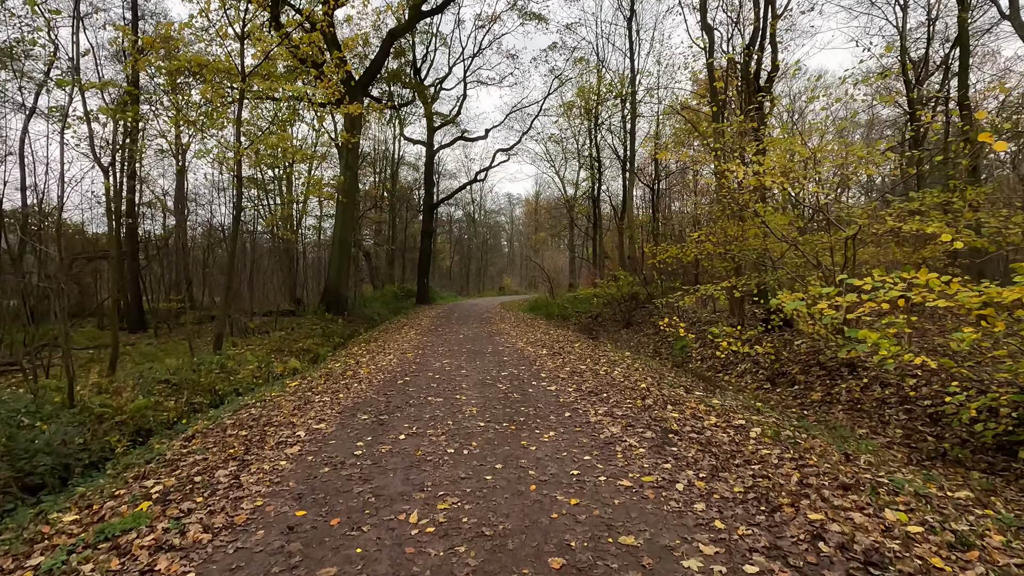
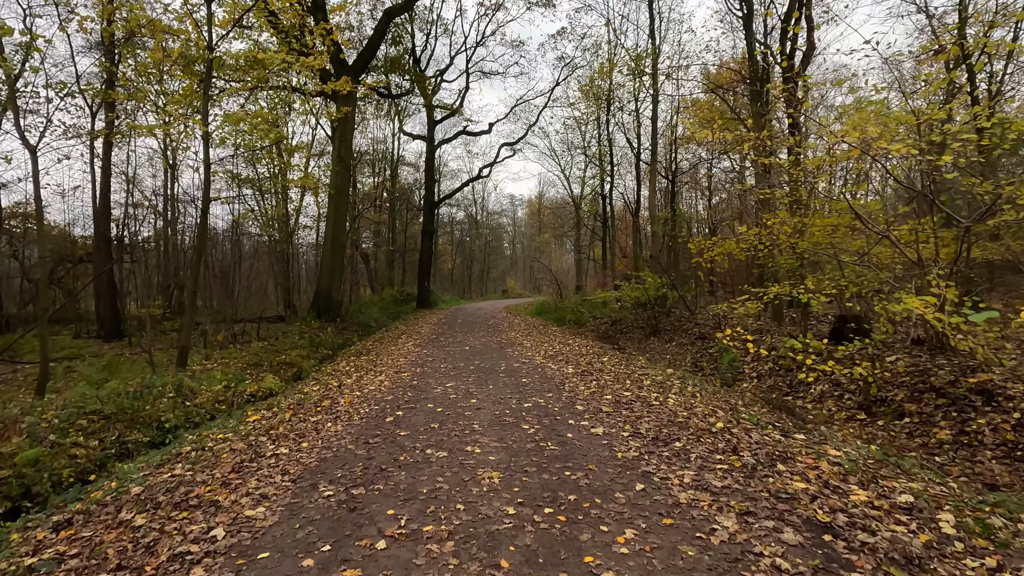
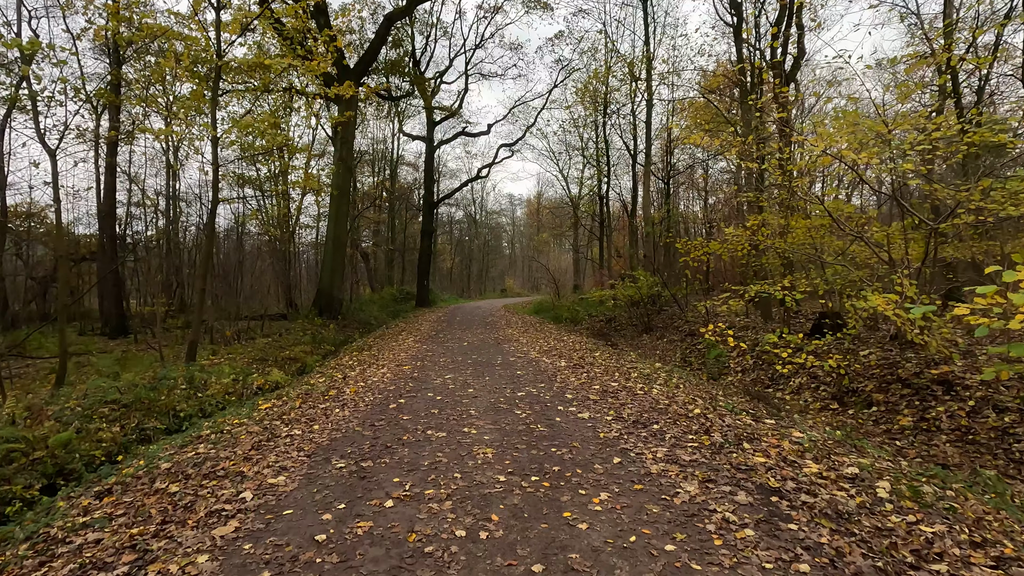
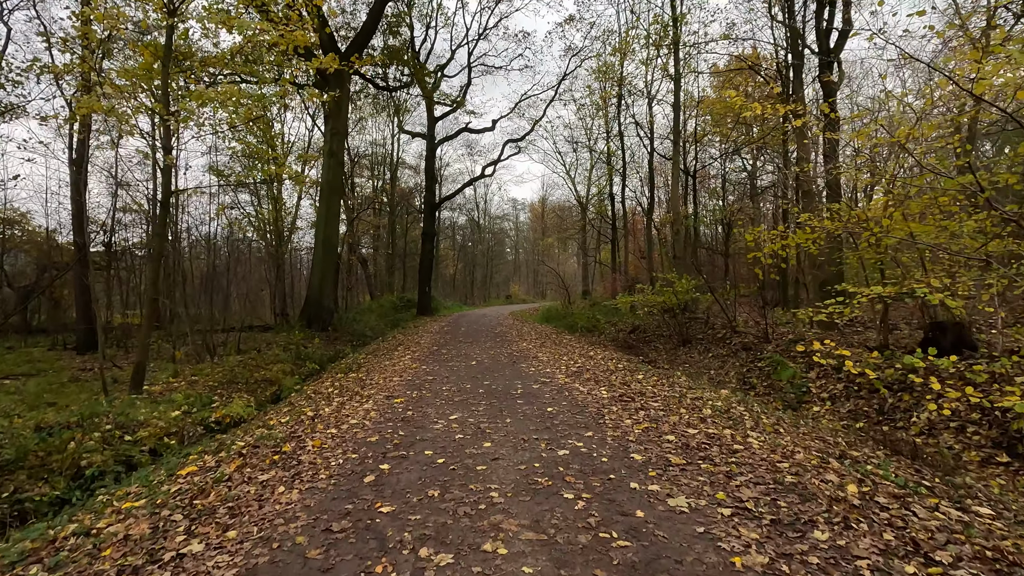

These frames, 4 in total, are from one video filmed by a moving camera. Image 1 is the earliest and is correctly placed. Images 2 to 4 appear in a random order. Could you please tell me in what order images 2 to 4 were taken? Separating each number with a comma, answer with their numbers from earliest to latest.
3, 2, 4
